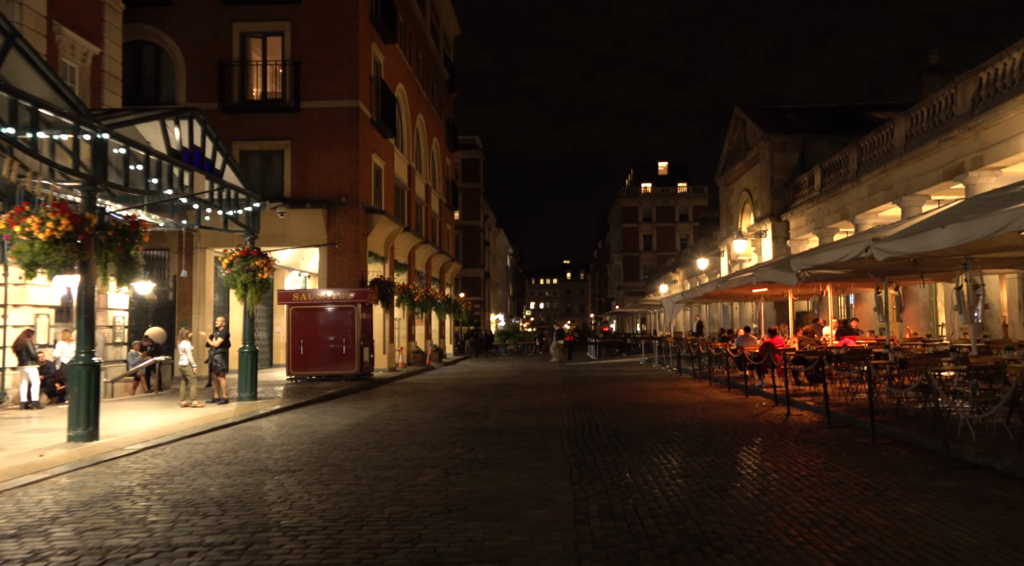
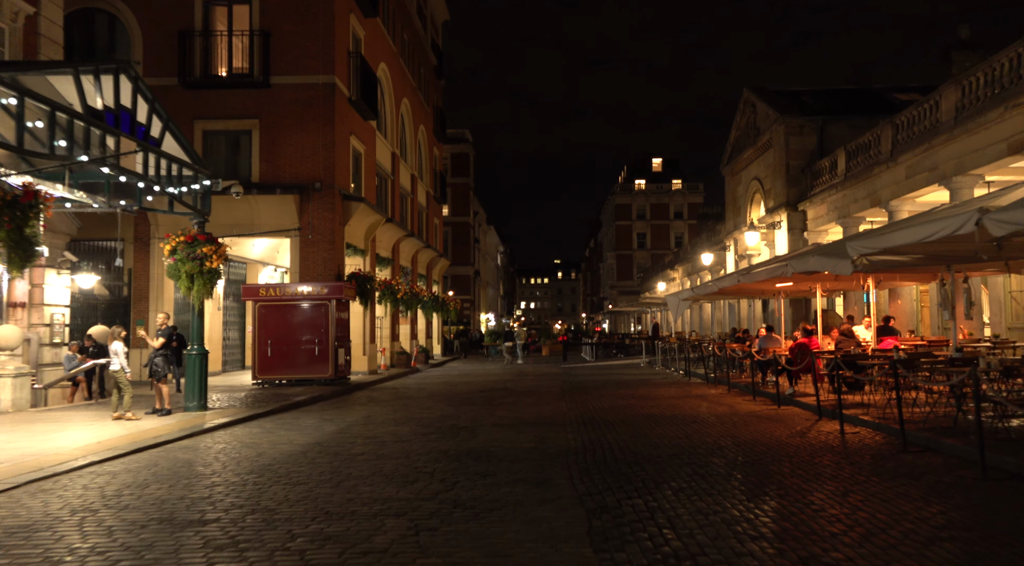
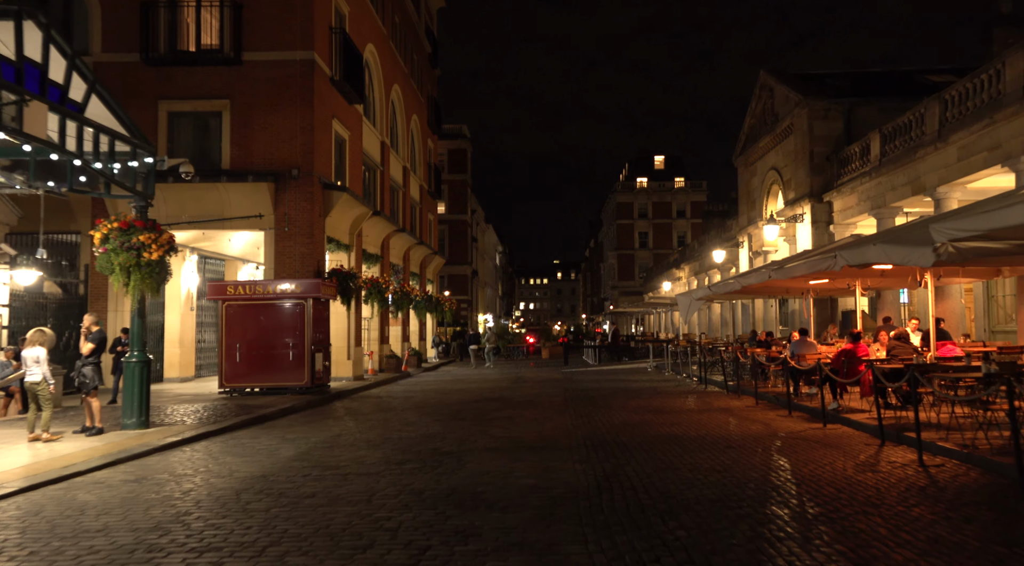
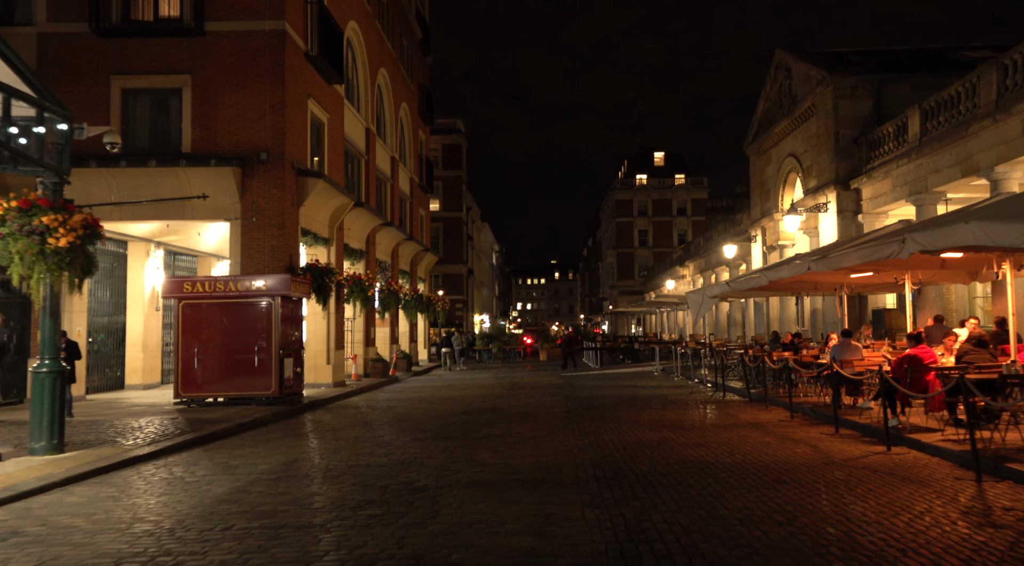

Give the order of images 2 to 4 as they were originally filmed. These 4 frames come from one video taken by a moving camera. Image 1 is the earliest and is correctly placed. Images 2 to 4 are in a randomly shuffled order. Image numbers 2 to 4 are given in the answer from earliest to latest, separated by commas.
2, 3, 4
